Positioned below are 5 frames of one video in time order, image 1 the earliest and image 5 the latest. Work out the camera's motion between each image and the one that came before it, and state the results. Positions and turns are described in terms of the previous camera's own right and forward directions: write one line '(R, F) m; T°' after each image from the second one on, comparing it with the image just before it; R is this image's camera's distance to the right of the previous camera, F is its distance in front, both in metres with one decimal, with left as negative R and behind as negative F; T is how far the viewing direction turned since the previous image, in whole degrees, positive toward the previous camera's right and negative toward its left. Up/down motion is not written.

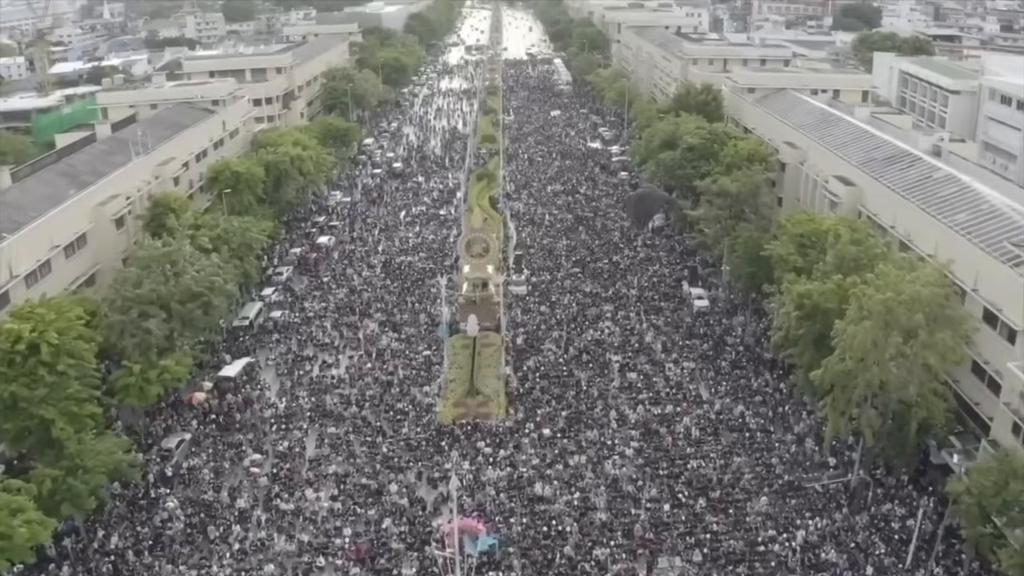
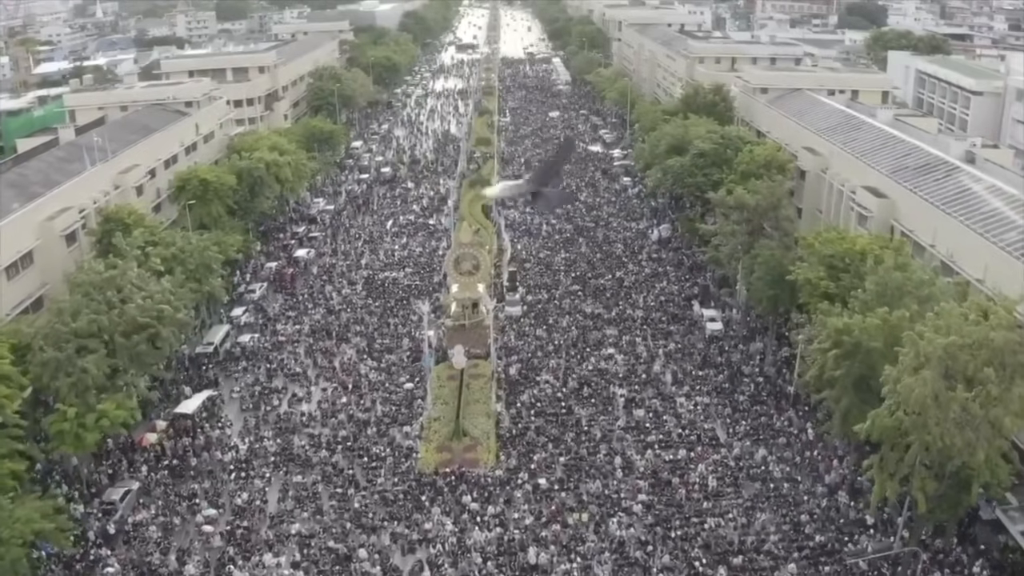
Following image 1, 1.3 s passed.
(+0.3, +4.2) m; 0°
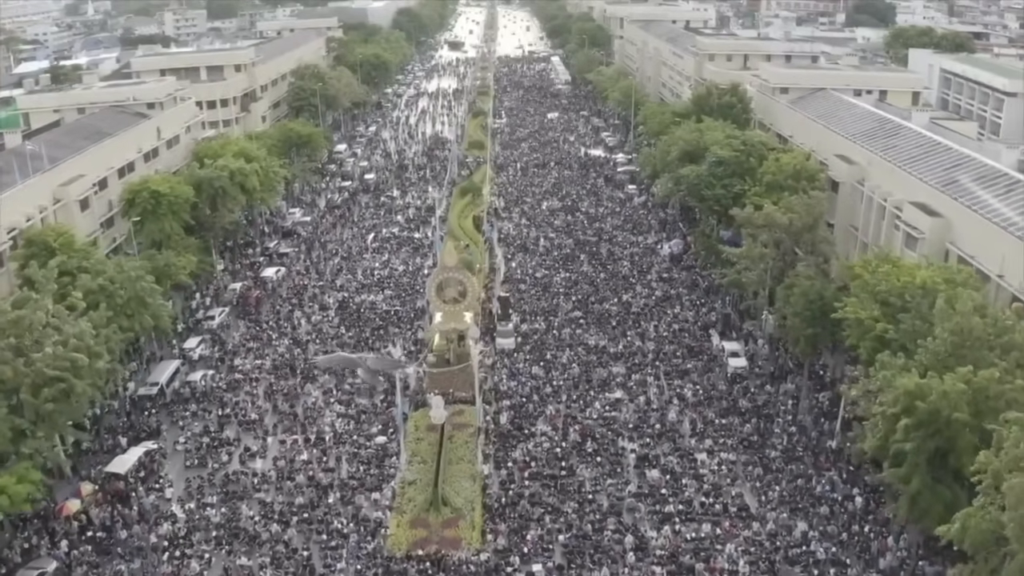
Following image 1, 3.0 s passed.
(+0.3, +5.2) m; 0°
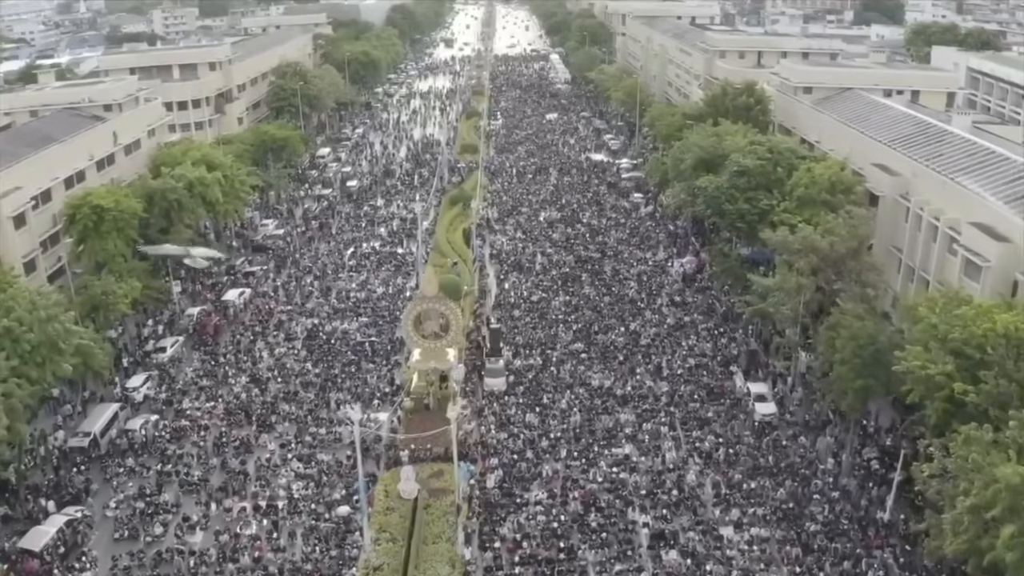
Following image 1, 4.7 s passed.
(+0.3, +4.8) m; 0°
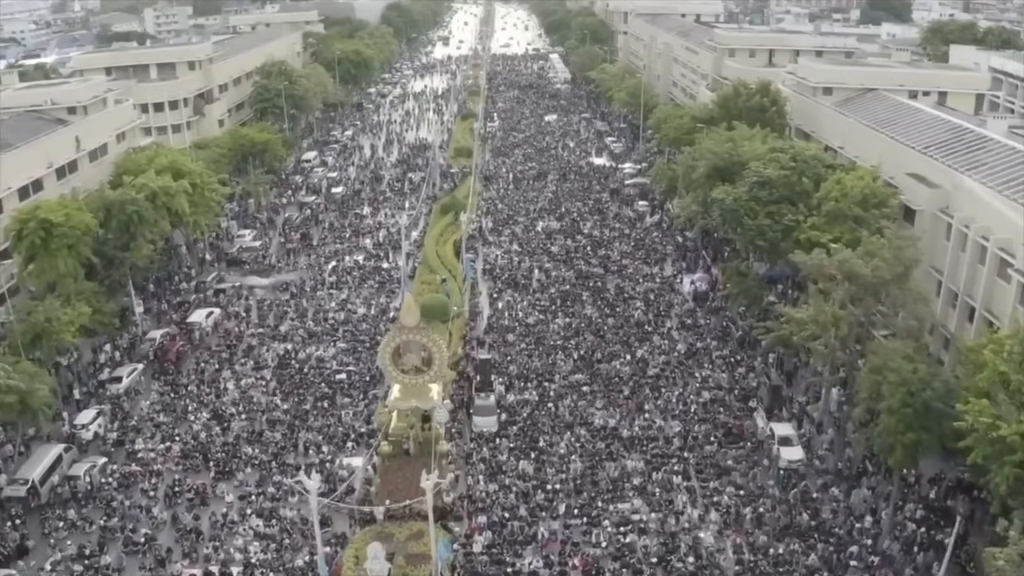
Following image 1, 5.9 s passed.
(+0.2, +3.4) m; 0°
